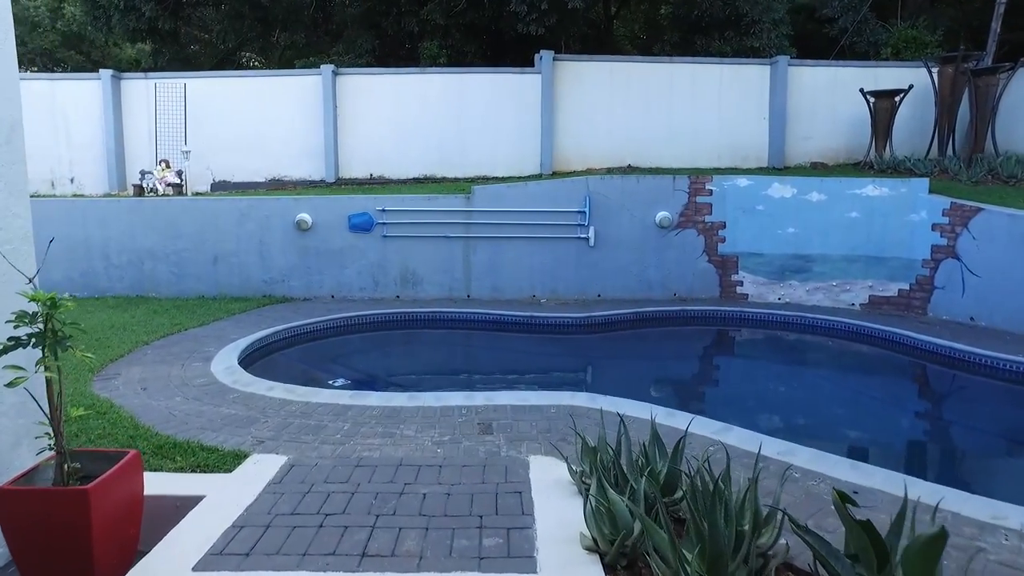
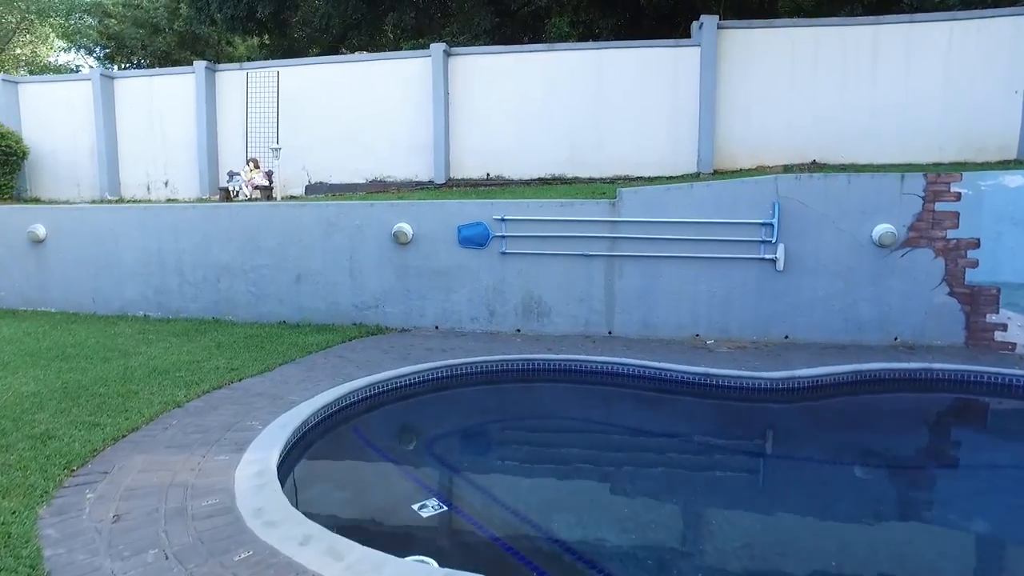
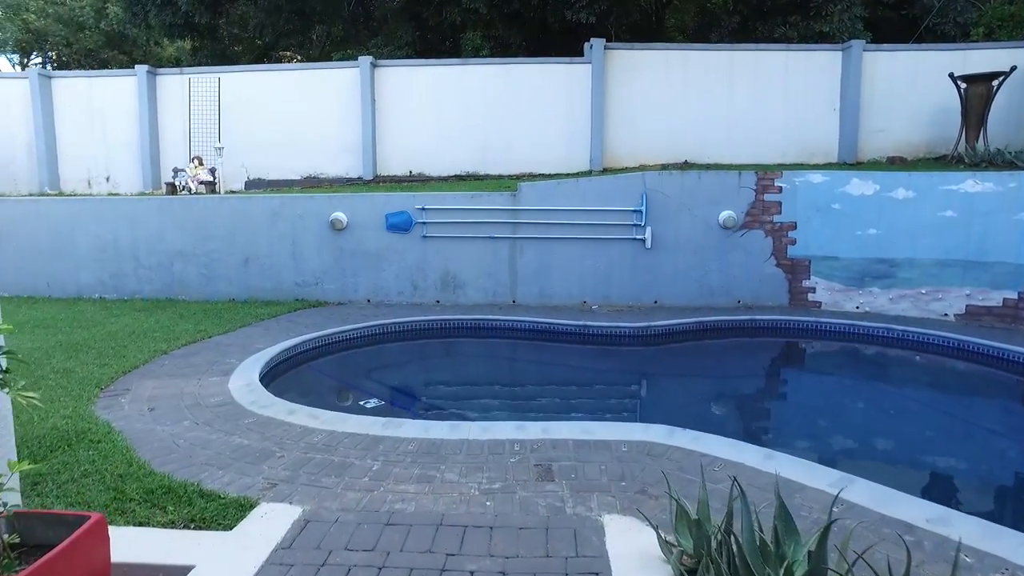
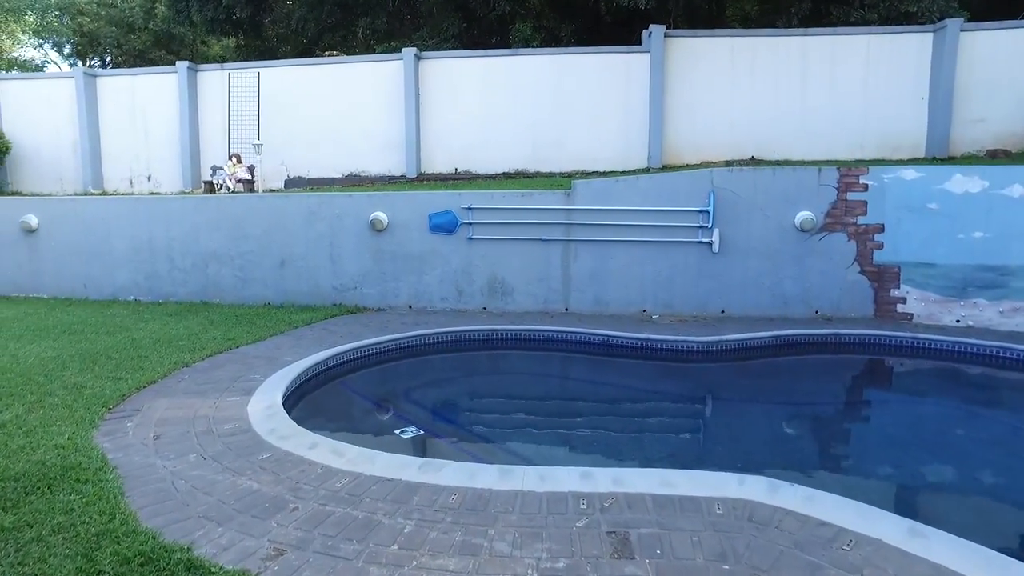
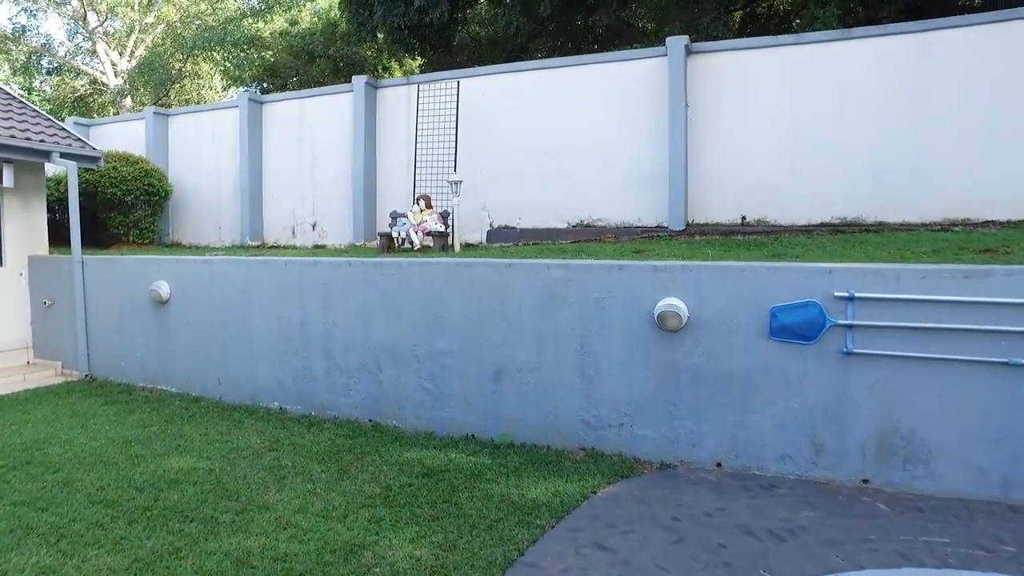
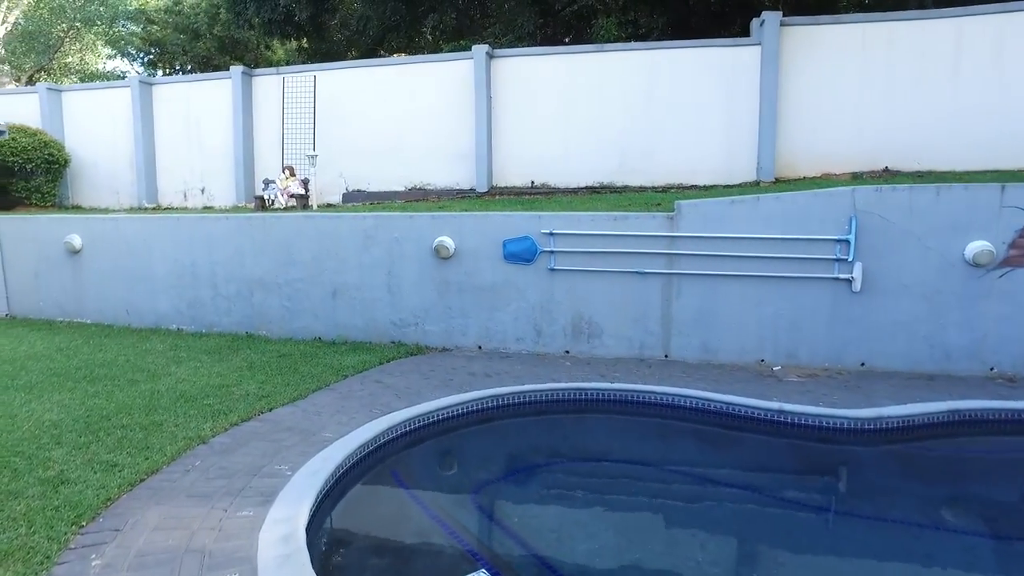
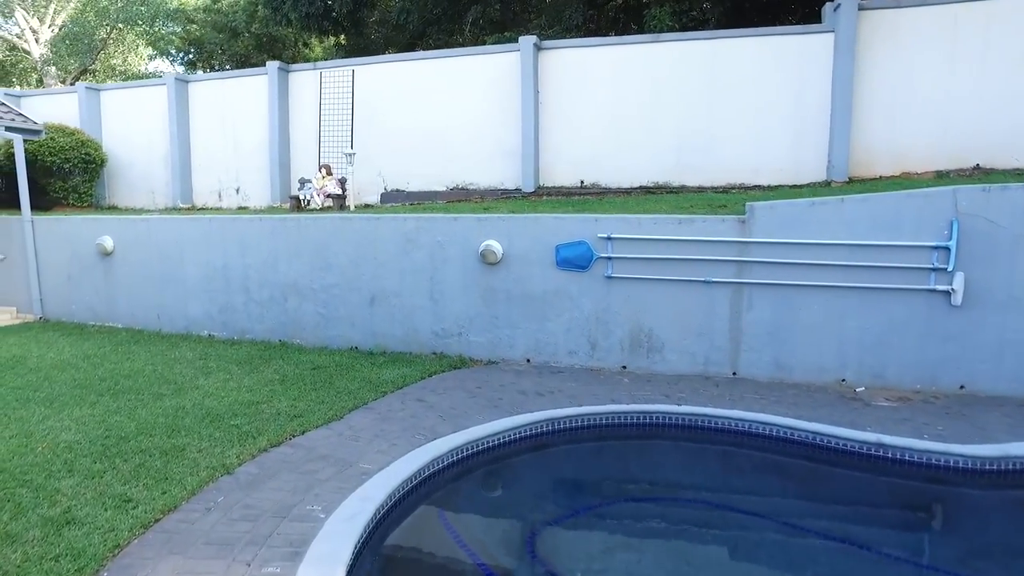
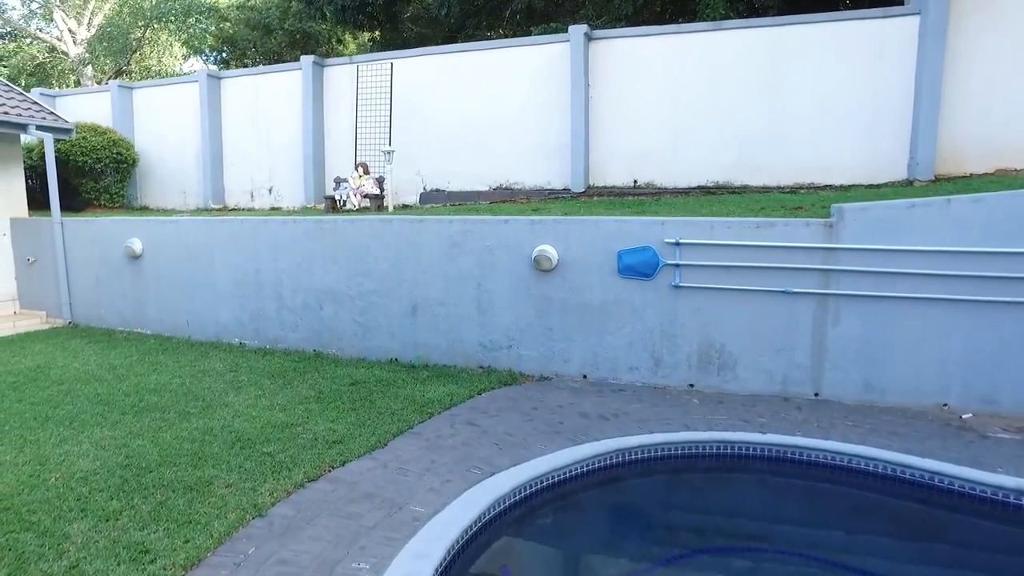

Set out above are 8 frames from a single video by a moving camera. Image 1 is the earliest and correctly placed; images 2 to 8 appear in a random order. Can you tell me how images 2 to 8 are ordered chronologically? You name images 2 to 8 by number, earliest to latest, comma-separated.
3, 4, 2, 6, 7, 8, 5
